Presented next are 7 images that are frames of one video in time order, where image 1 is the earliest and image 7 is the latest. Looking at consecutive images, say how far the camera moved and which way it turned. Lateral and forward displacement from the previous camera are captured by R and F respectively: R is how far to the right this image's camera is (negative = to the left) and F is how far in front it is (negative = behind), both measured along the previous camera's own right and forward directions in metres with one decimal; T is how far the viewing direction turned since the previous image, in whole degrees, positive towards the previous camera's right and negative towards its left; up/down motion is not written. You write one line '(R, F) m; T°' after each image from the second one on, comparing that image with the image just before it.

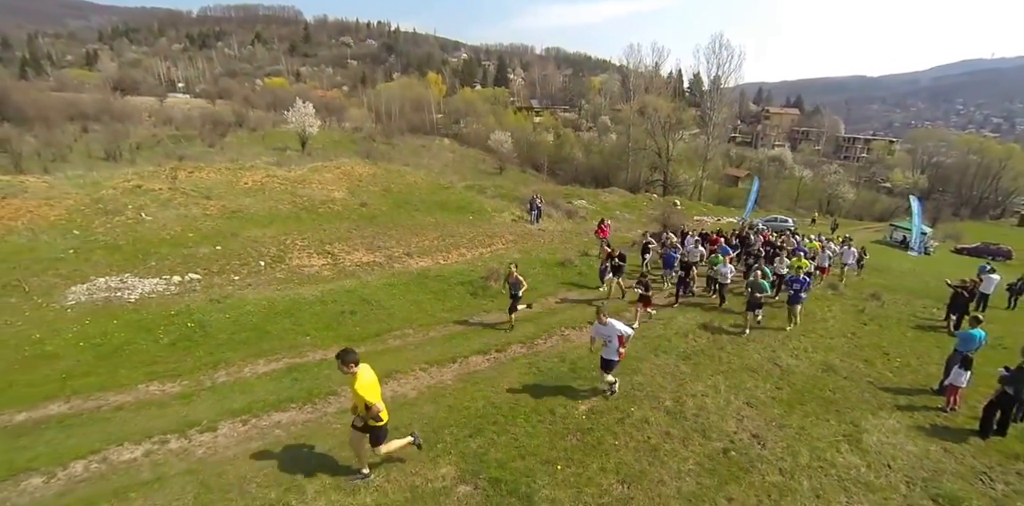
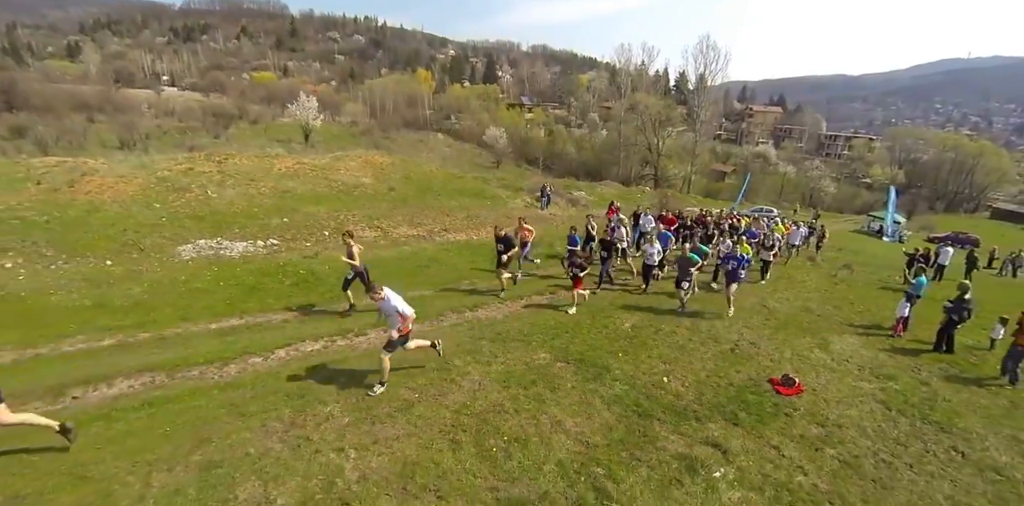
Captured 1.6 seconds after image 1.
(-1.9, -2.9) m; +2°
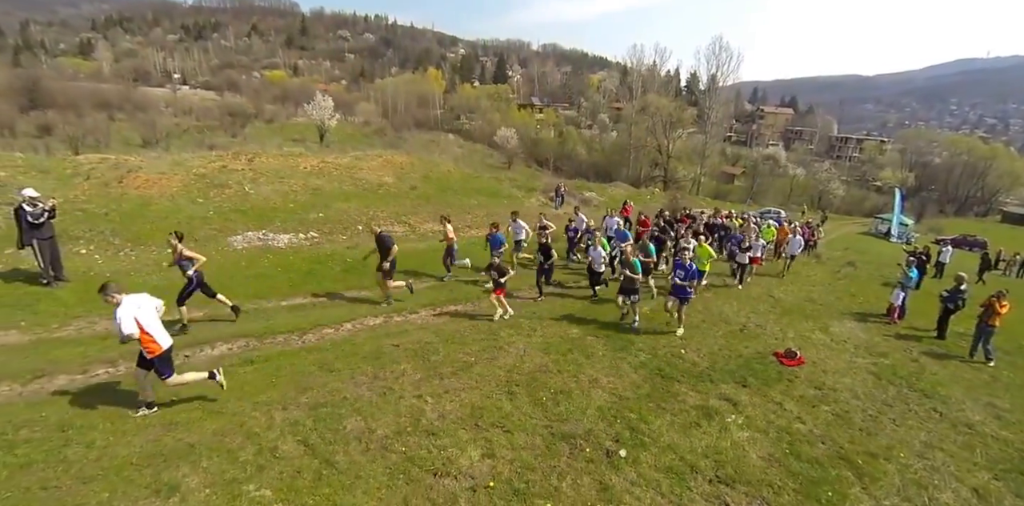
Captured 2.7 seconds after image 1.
(-0.8, -1.5) m; -1°
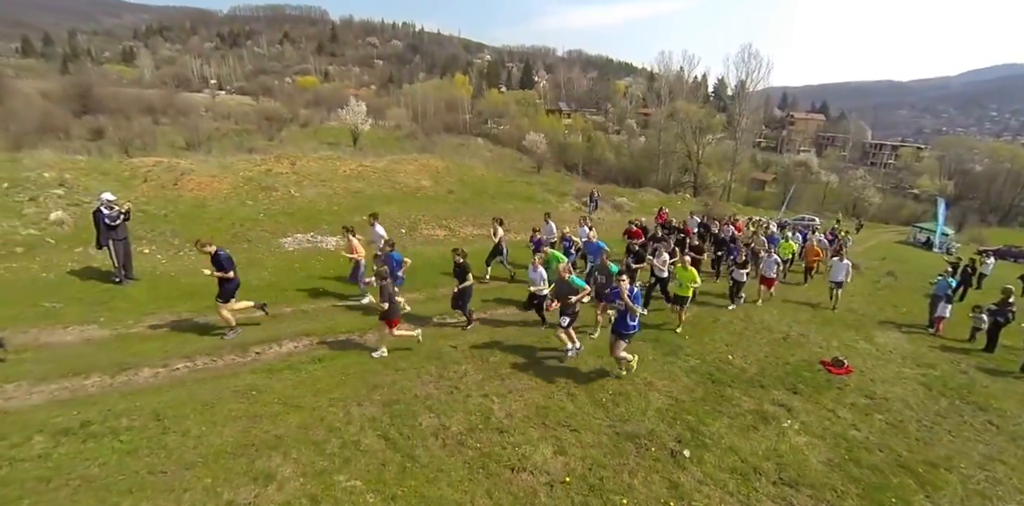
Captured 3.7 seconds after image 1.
(-0.8, -0.4) m; -3°
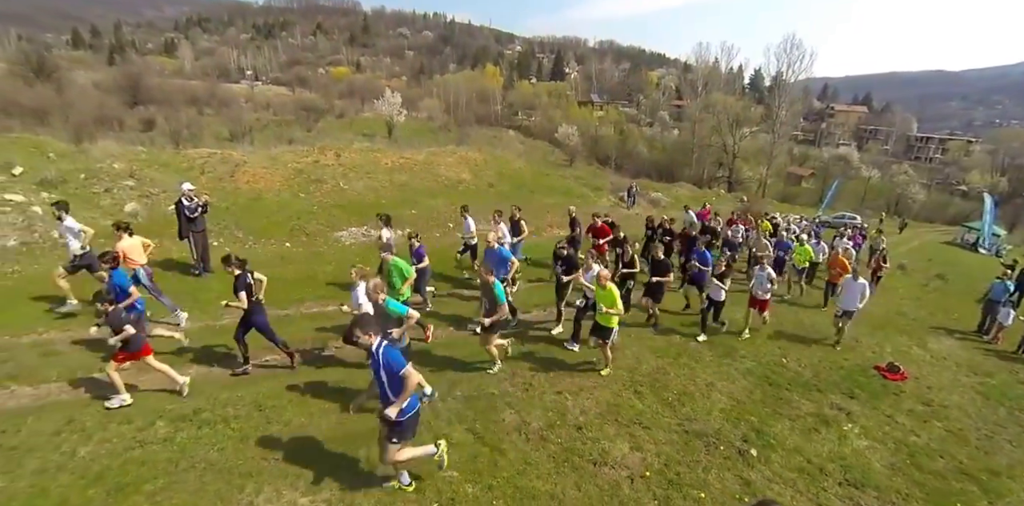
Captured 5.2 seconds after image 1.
(-0.9, -0.6) m; -3°
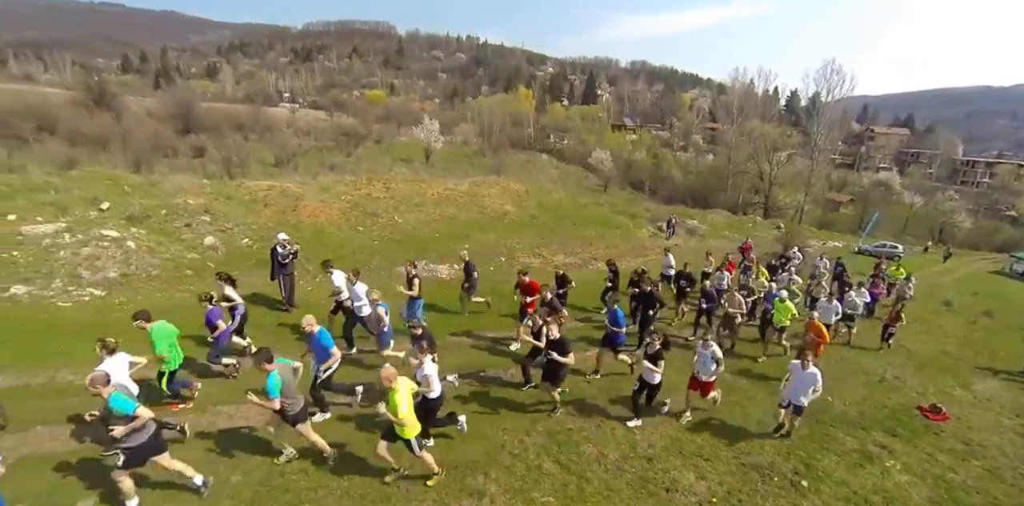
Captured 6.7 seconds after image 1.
(-1.0, -1.6) m; -3°
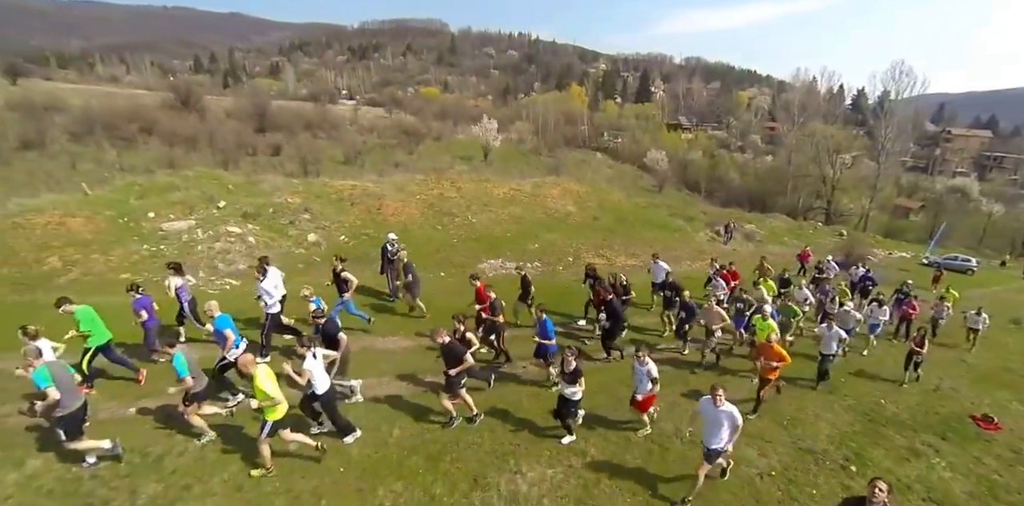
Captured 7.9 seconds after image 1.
(-1.2, -2.3) m; -6°
